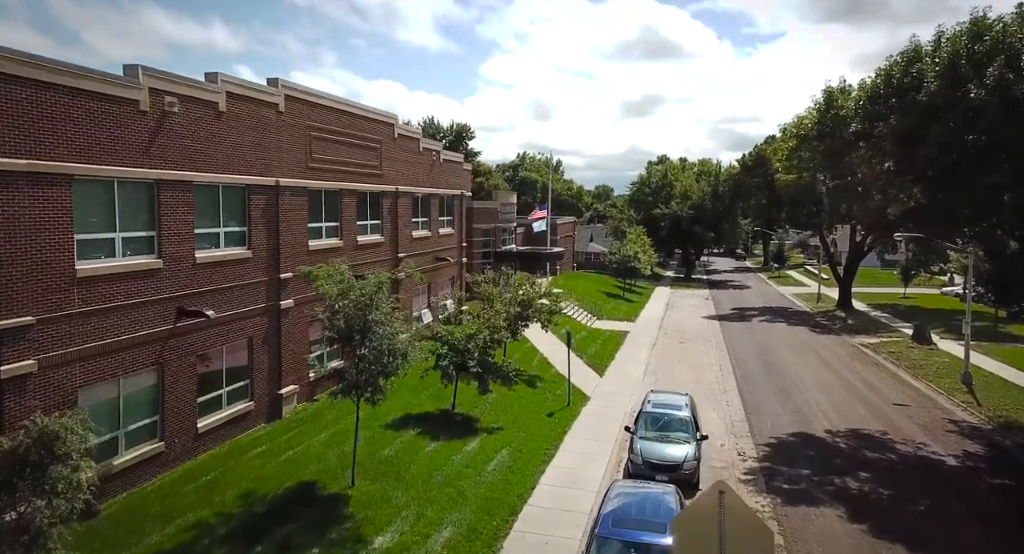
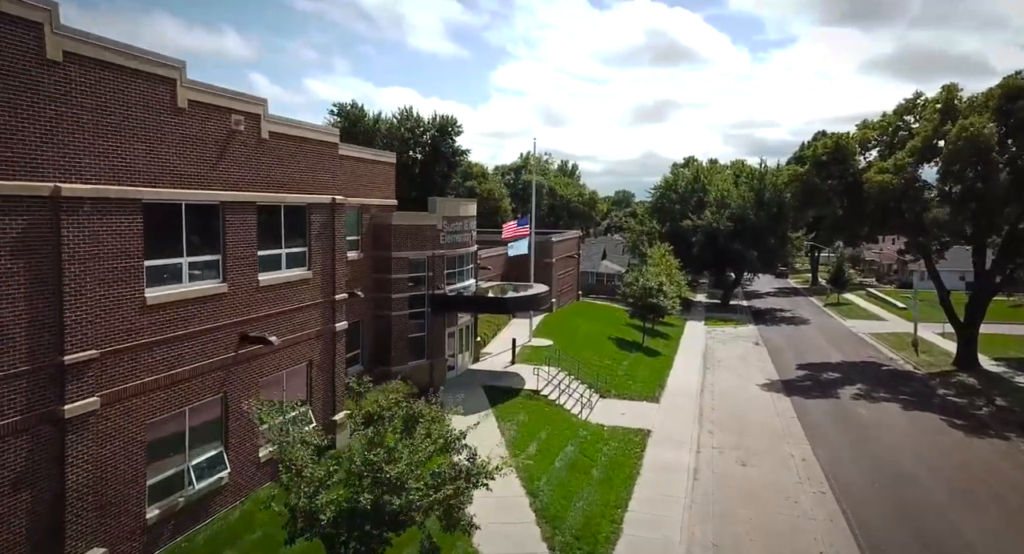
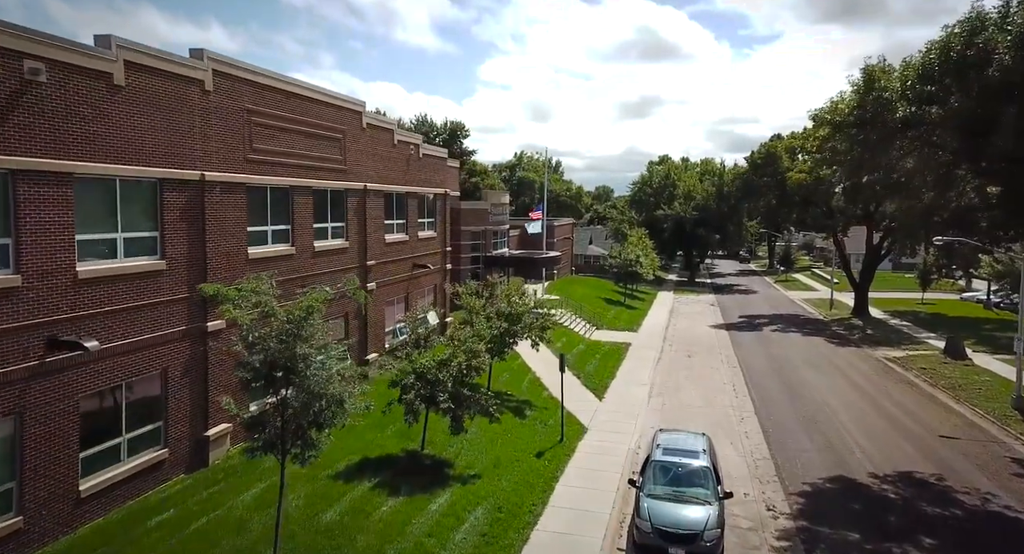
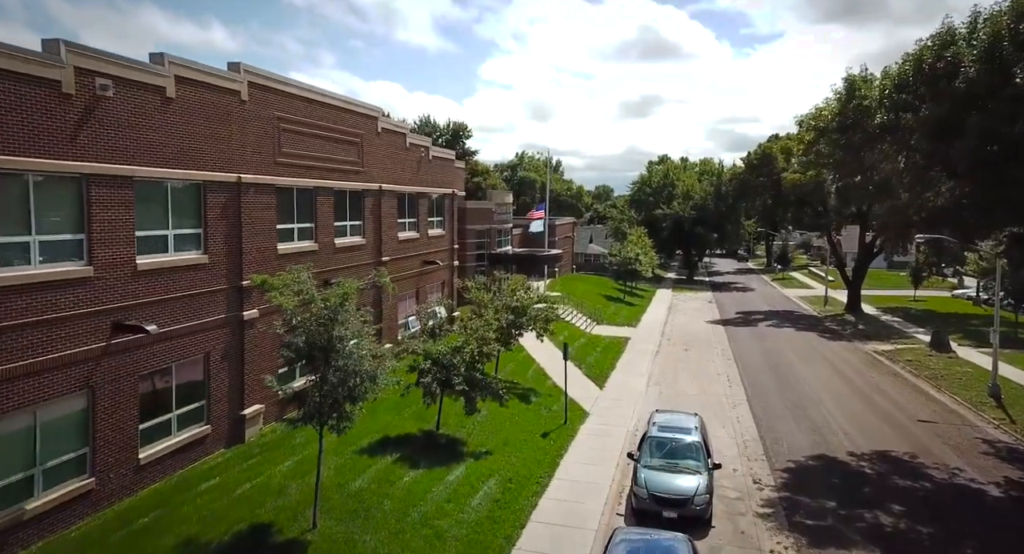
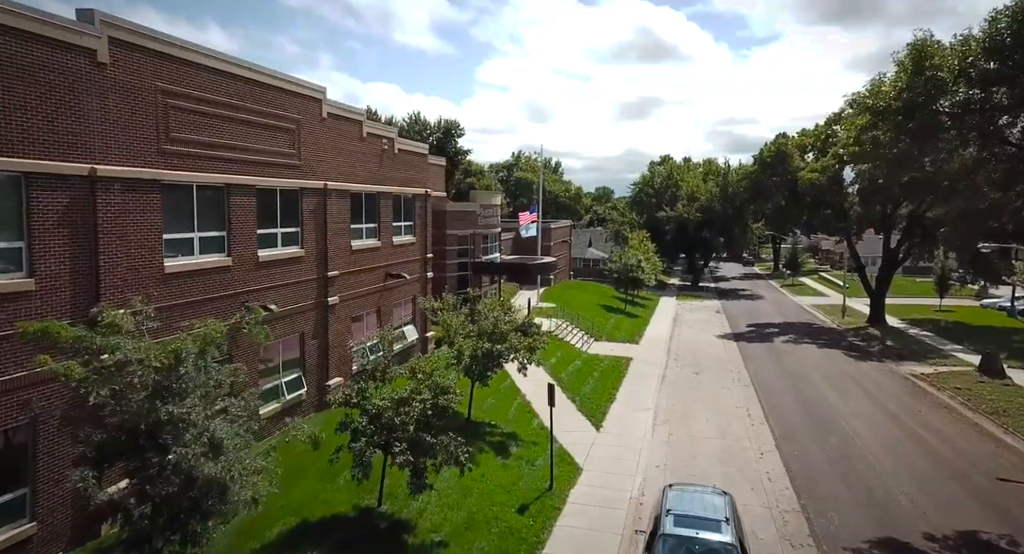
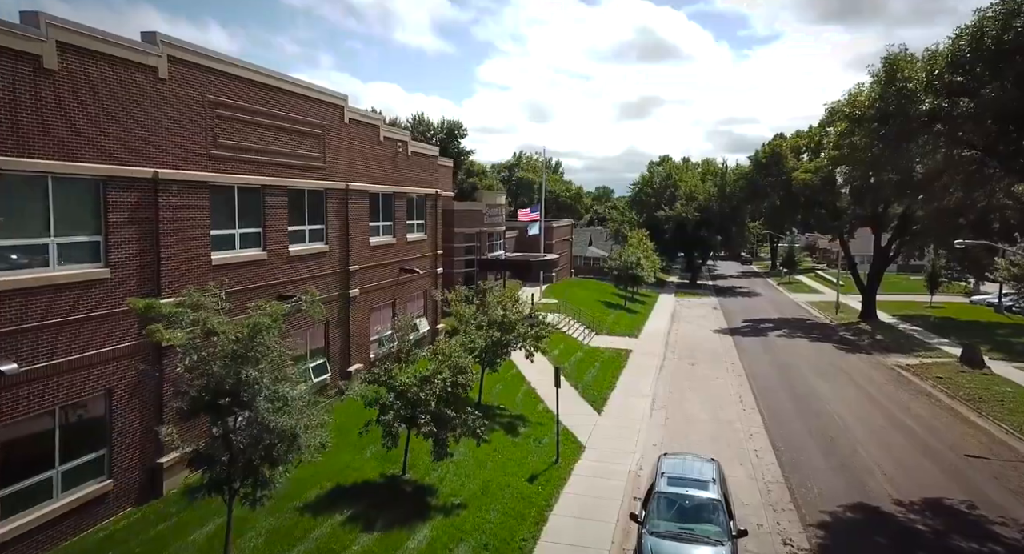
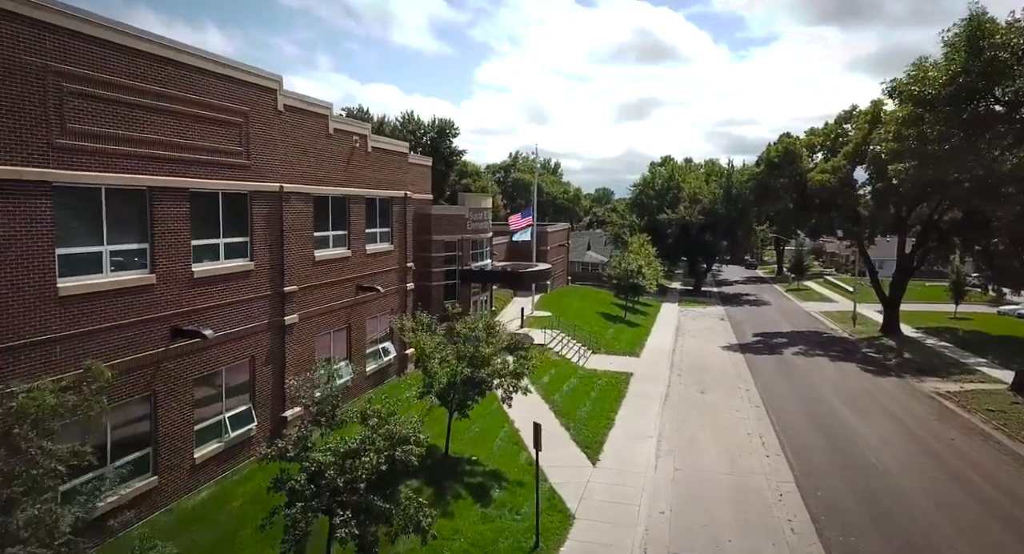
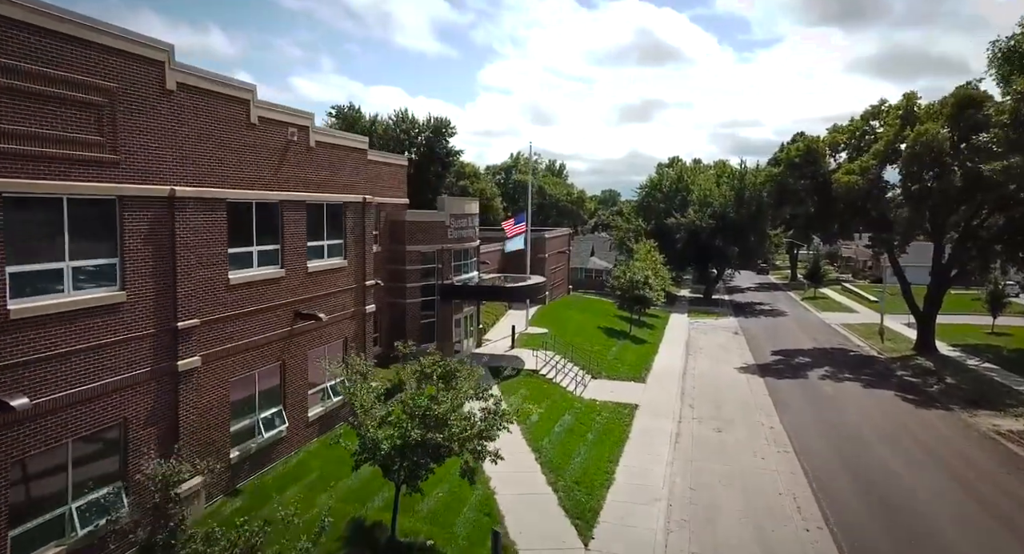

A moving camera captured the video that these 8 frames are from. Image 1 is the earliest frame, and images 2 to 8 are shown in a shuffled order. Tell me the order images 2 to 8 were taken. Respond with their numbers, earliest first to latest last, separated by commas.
4, 3, 6, 5, 7, 8, 2
